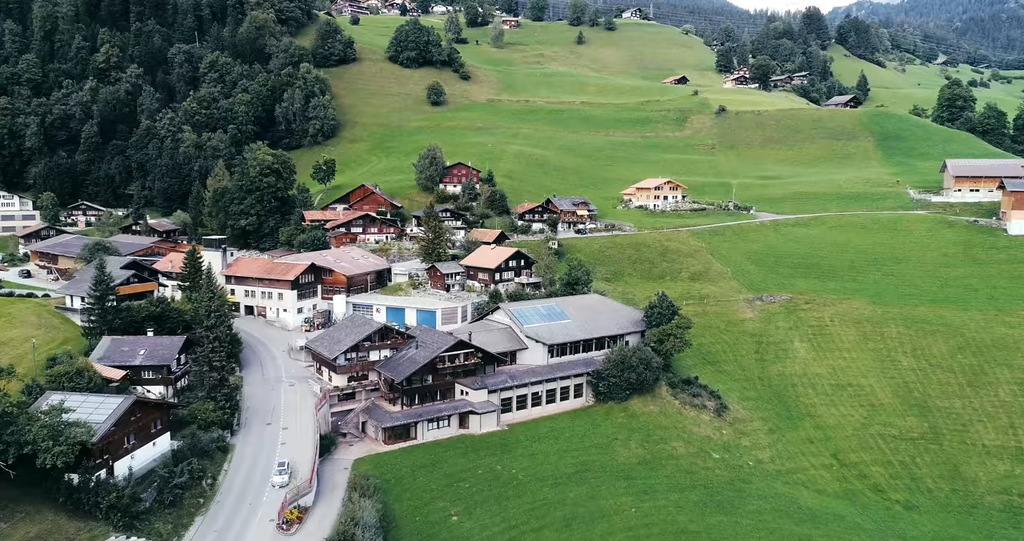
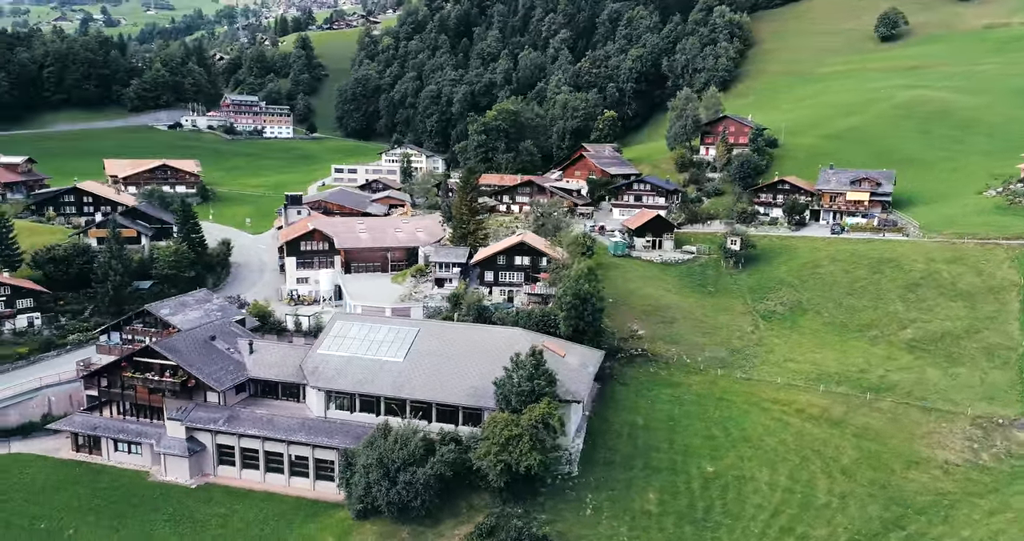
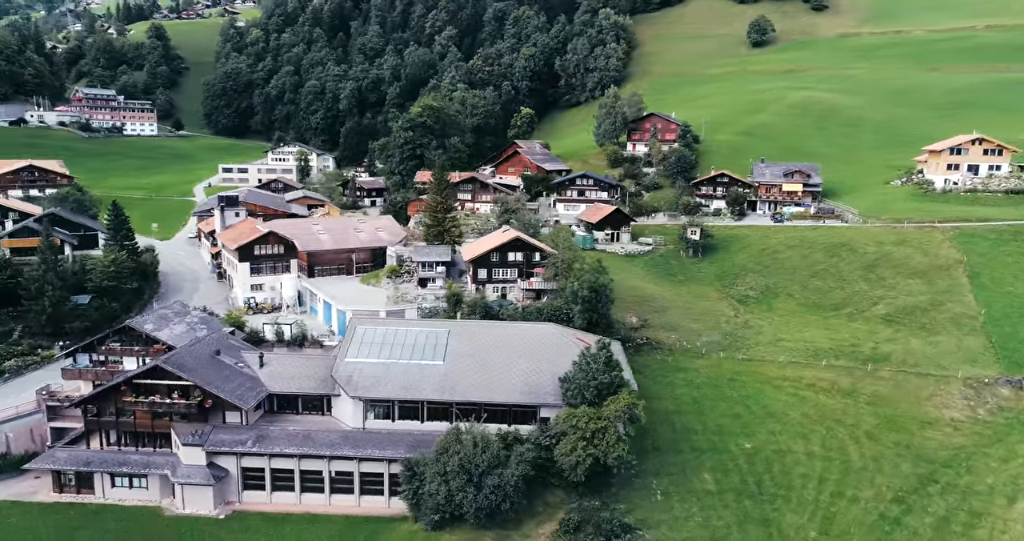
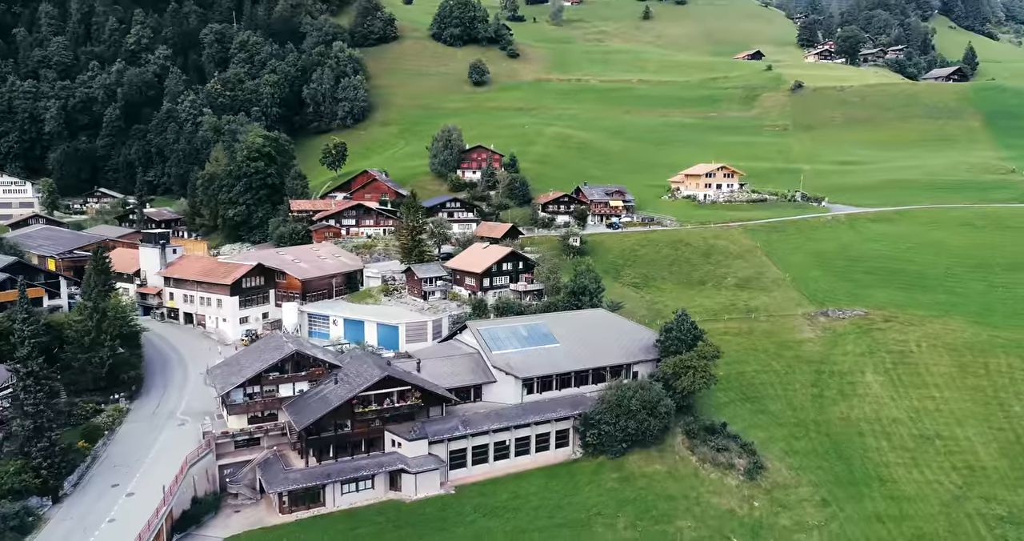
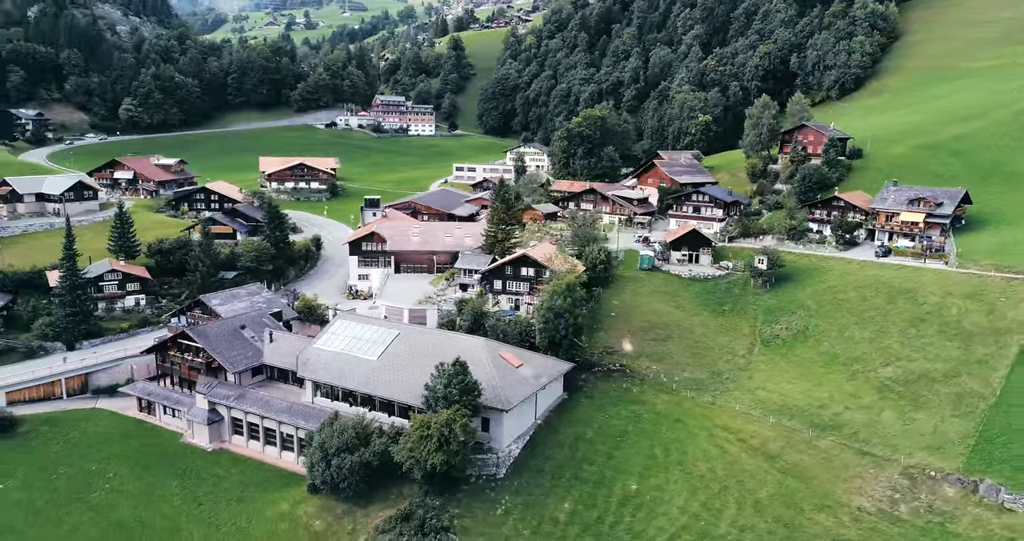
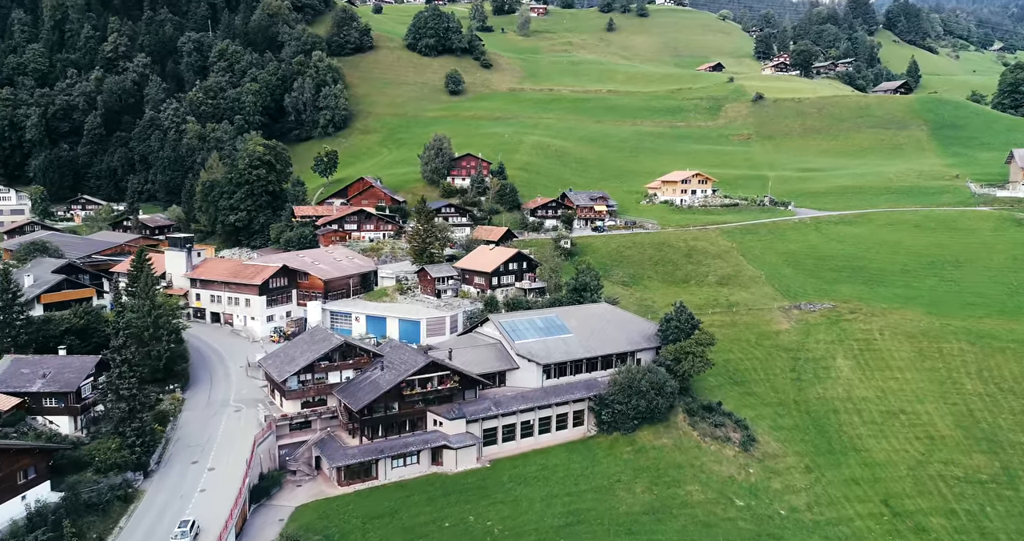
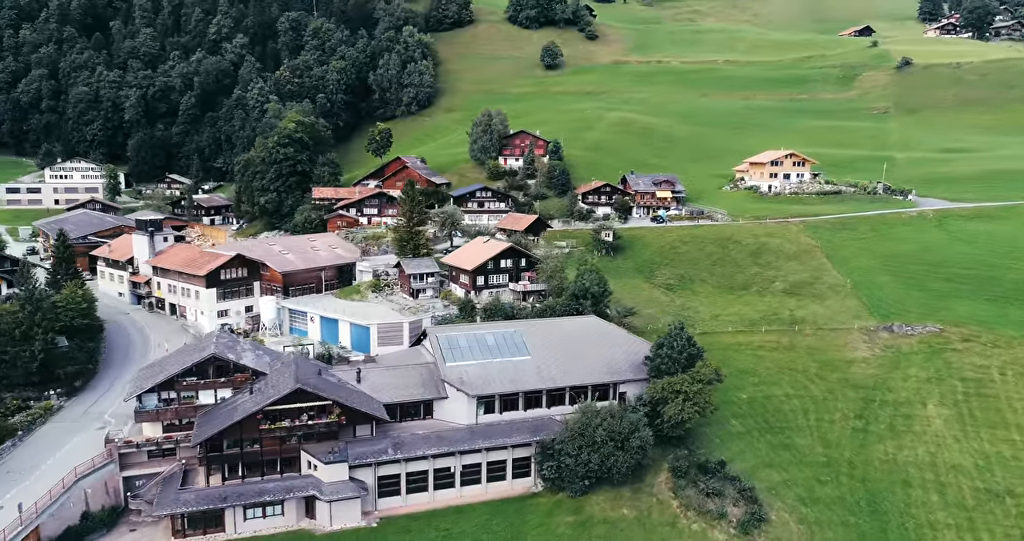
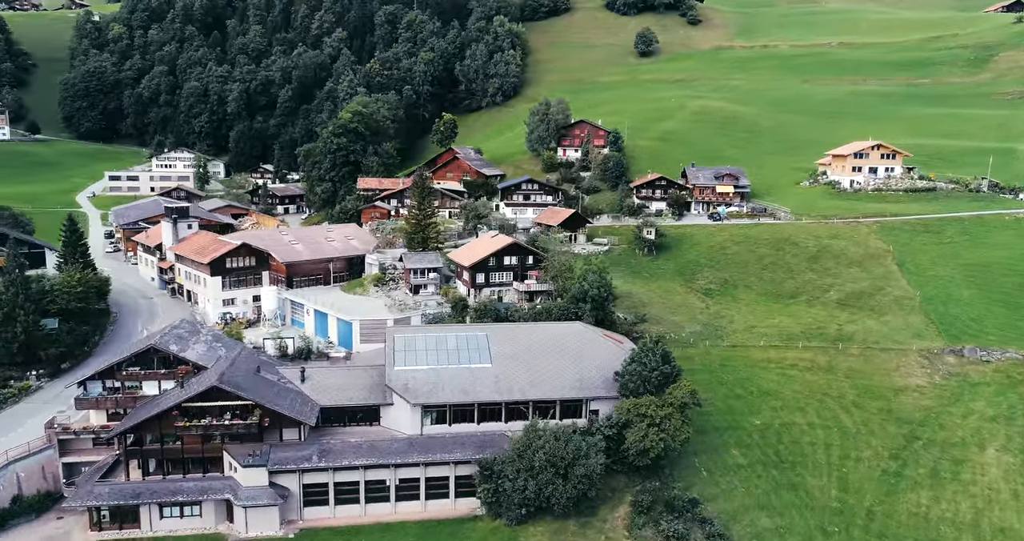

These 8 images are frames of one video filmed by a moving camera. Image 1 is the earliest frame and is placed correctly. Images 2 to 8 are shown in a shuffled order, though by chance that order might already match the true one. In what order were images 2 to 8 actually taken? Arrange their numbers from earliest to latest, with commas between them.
6, 4, 7, 8, 3, 2, 5
